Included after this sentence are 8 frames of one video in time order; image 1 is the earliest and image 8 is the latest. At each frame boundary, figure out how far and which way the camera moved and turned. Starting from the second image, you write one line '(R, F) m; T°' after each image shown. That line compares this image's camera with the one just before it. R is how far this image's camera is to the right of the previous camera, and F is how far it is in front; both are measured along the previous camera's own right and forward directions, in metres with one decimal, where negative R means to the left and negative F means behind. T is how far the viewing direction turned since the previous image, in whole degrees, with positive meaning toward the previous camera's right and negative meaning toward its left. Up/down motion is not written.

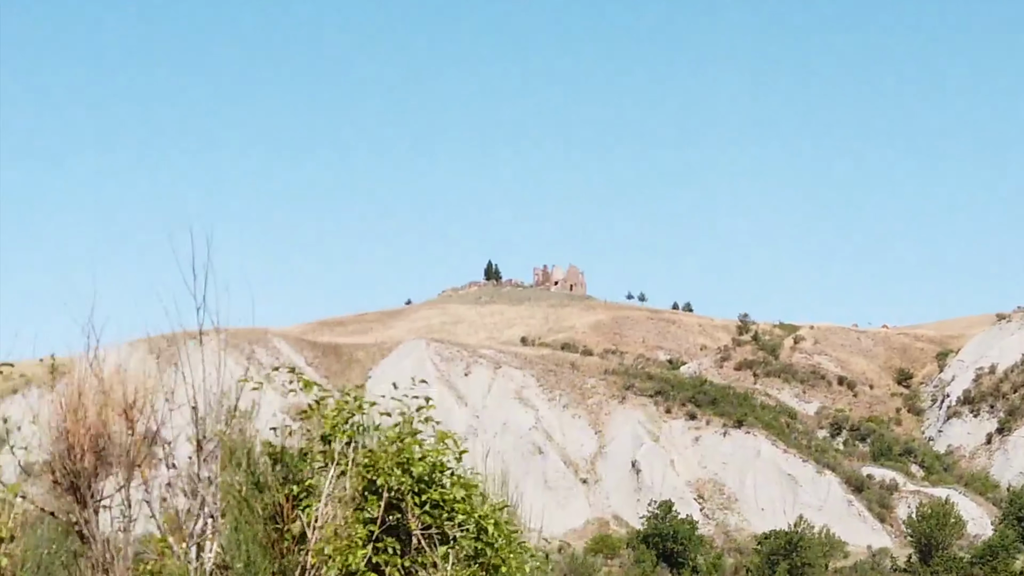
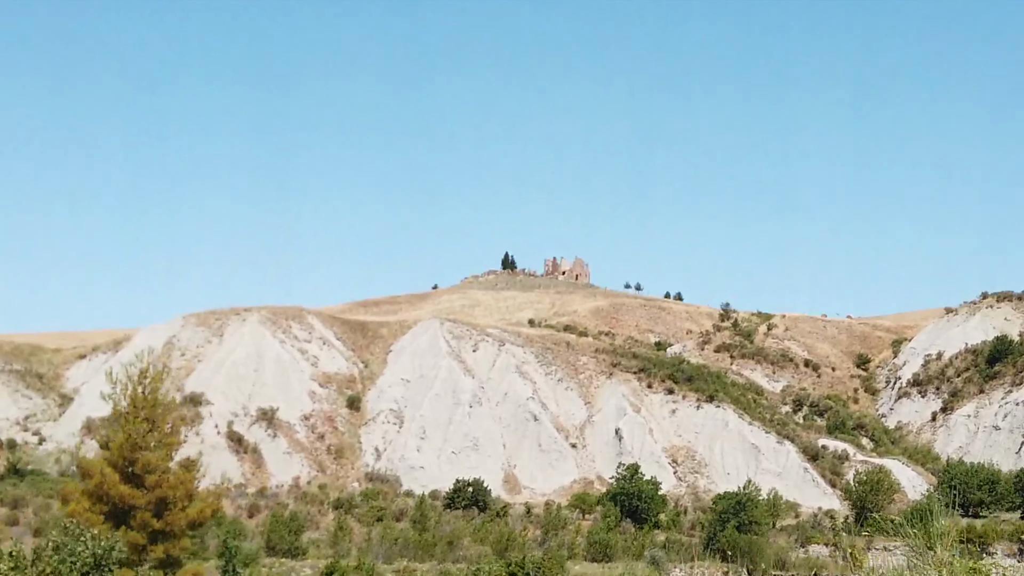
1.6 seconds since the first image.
(+2.7, -5.7) m; -4°
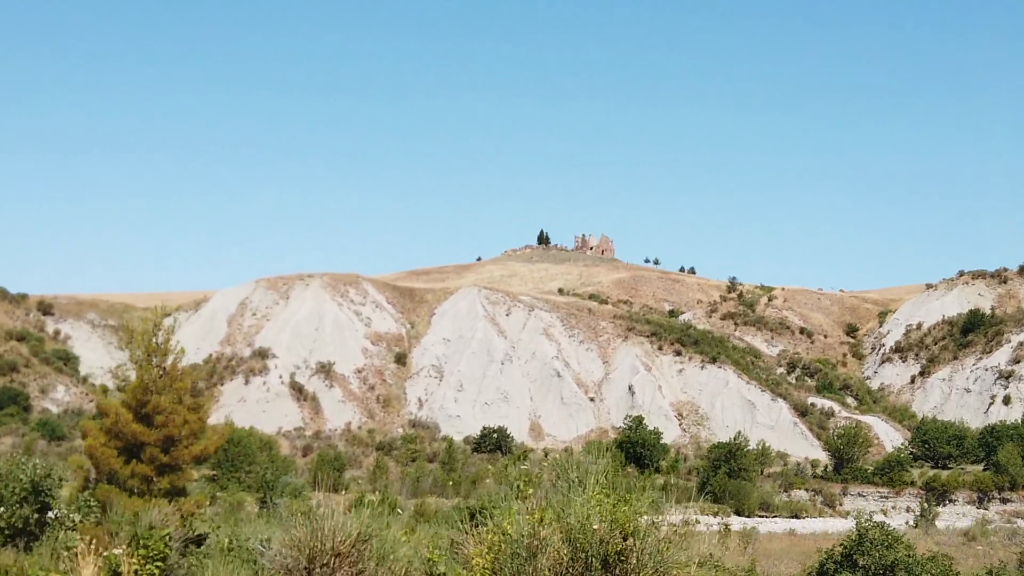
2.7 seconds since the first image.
(+0.8, -6.2) m; -3°
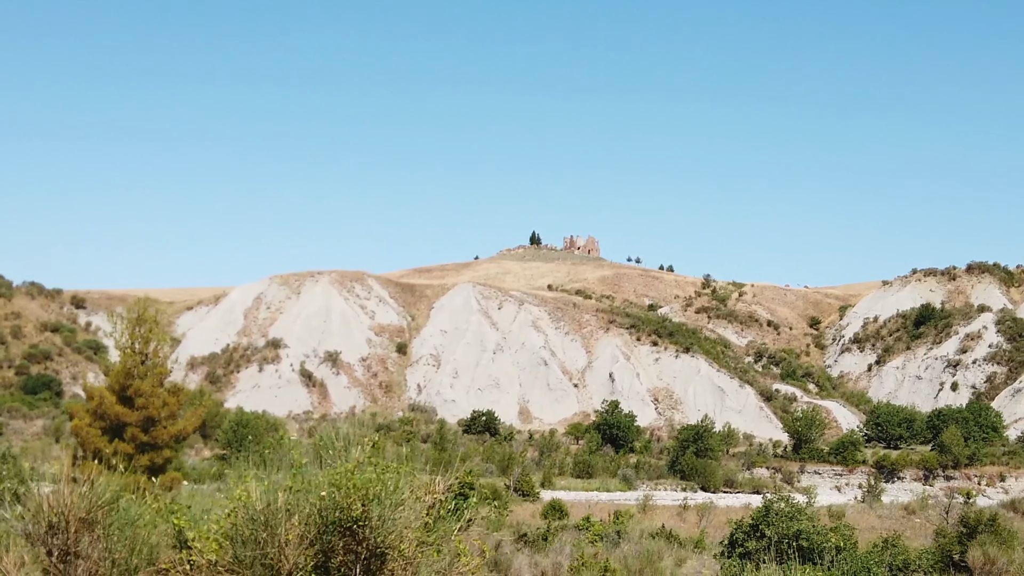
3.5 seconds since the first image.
(+1.8, -4.7) m; -1°
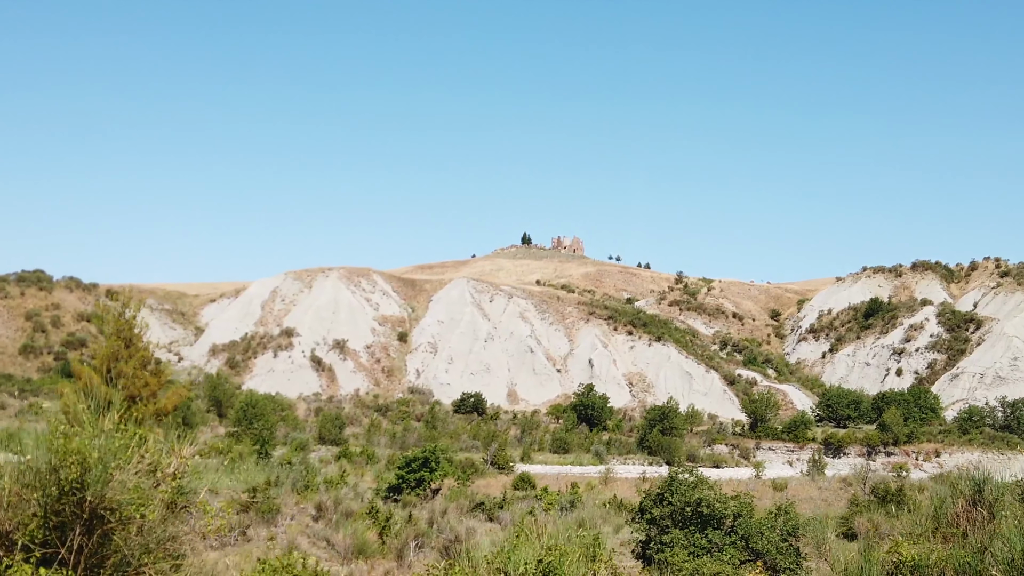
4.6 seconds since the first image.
(+2.3, -5.8) m; -1°
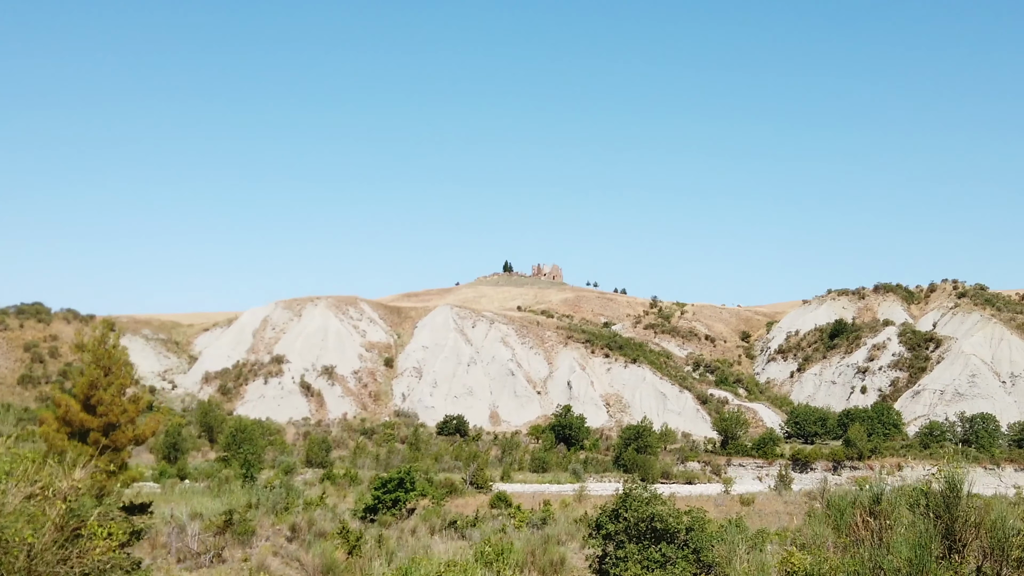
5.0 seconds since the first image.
(+1.4, -2.5) m; 0°
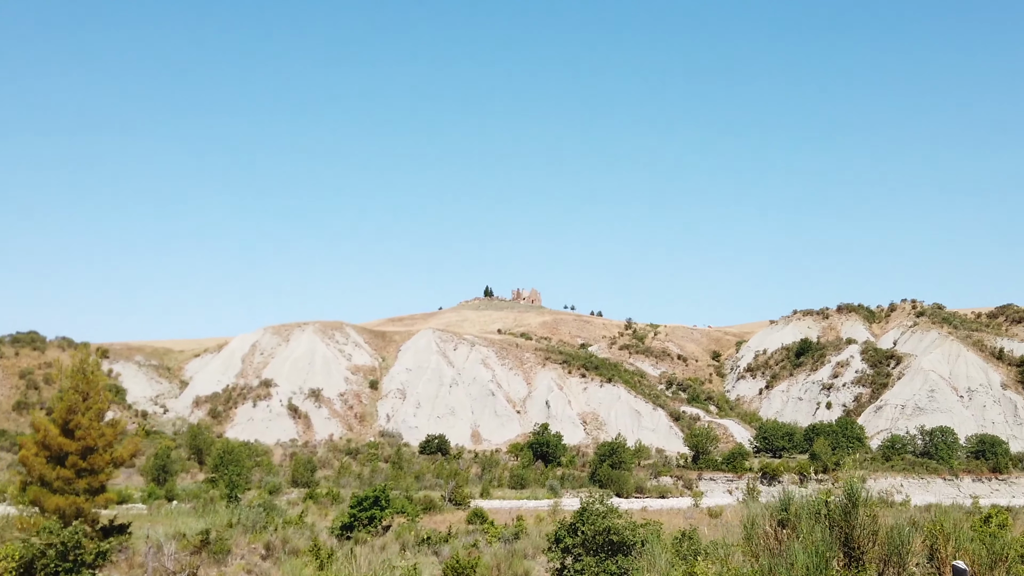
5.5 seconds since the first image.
(+1.3, -2.5) m; 0°
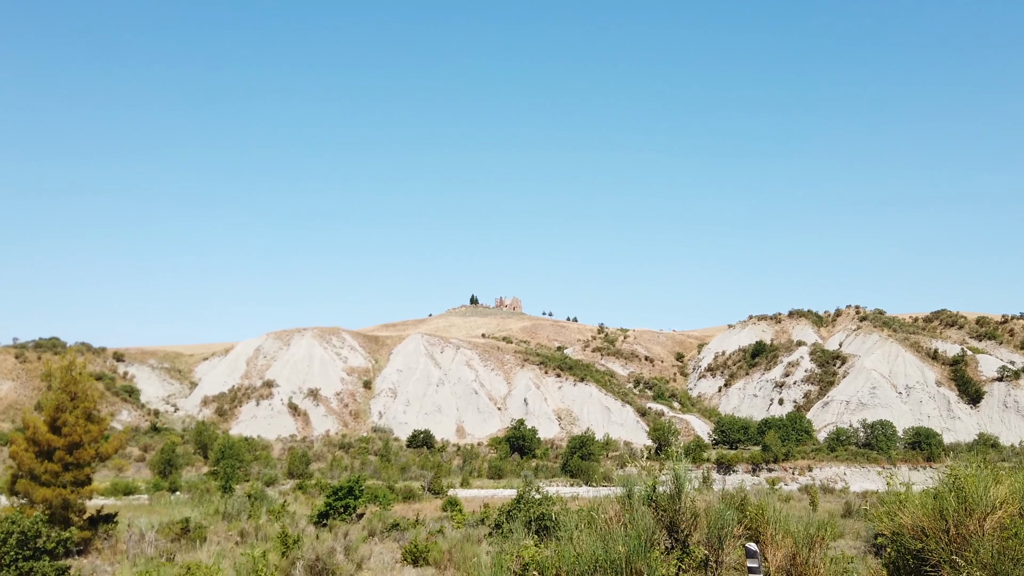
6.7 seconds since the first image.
(+2.3, -5.9) m; -1°
